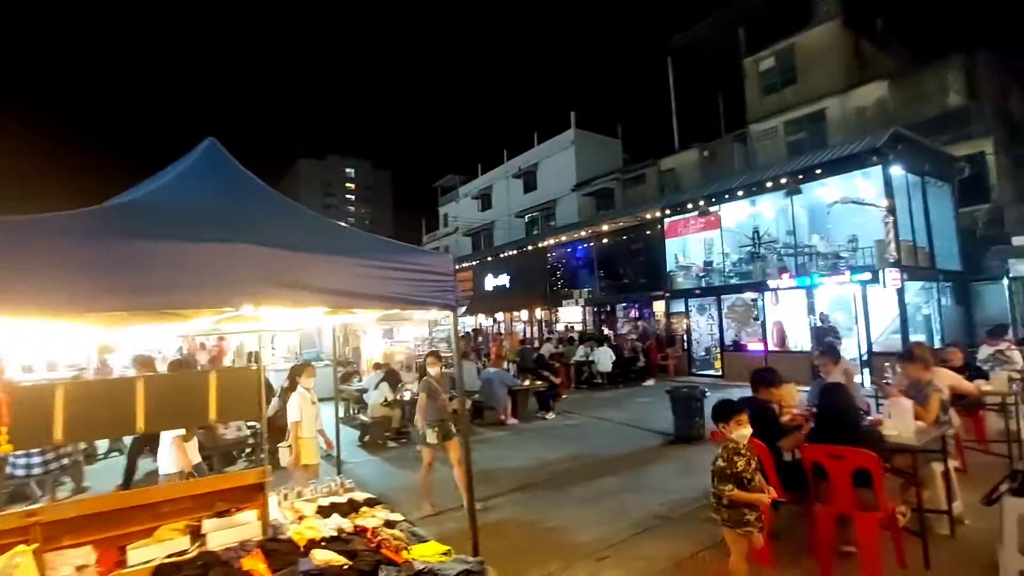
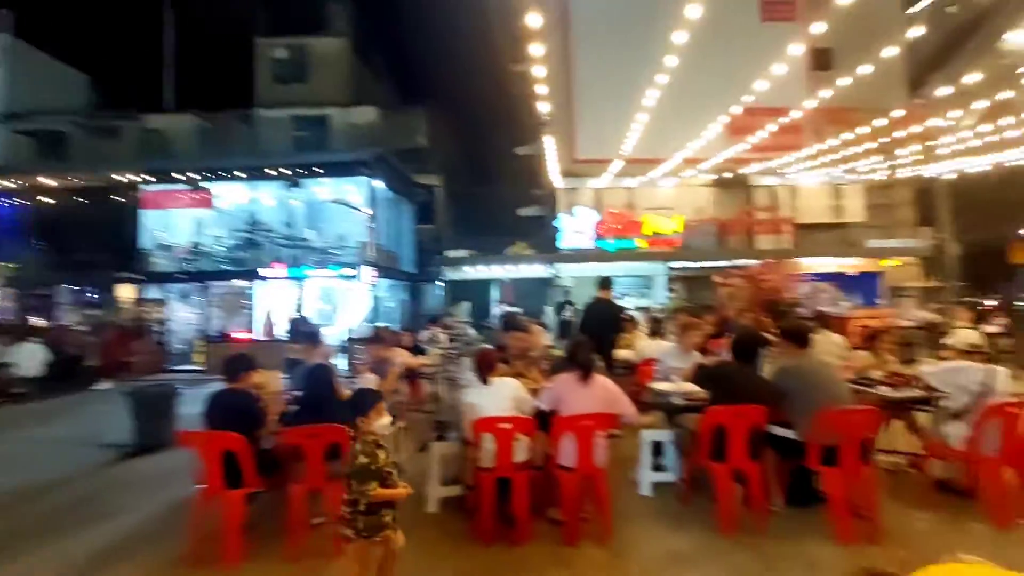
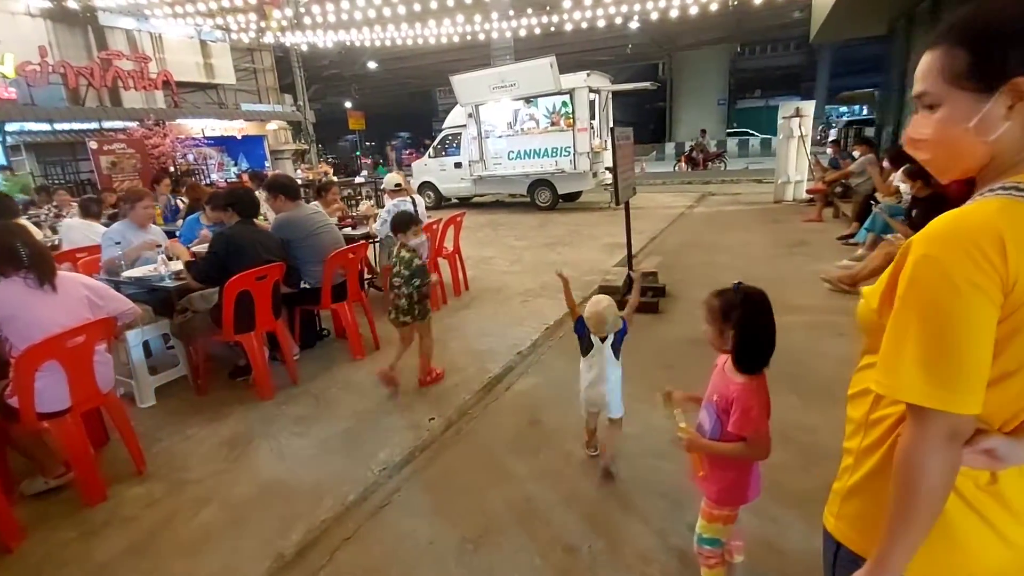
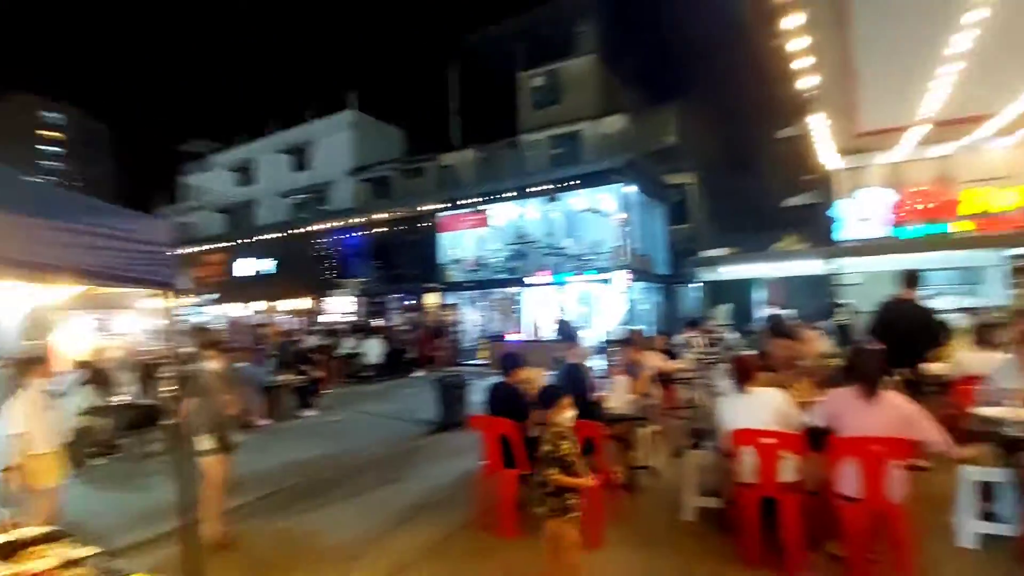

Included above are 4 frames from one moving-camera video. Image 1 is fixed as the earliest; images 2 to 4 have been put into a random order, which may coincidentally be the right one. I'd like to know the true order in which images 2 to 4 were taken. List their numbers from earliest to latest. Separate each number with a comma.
4, 2, 3
